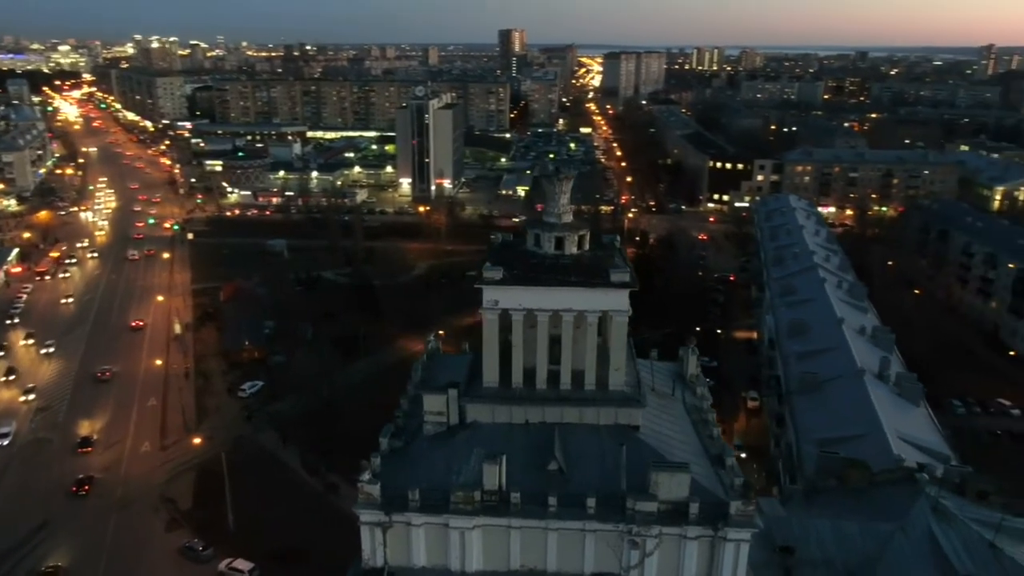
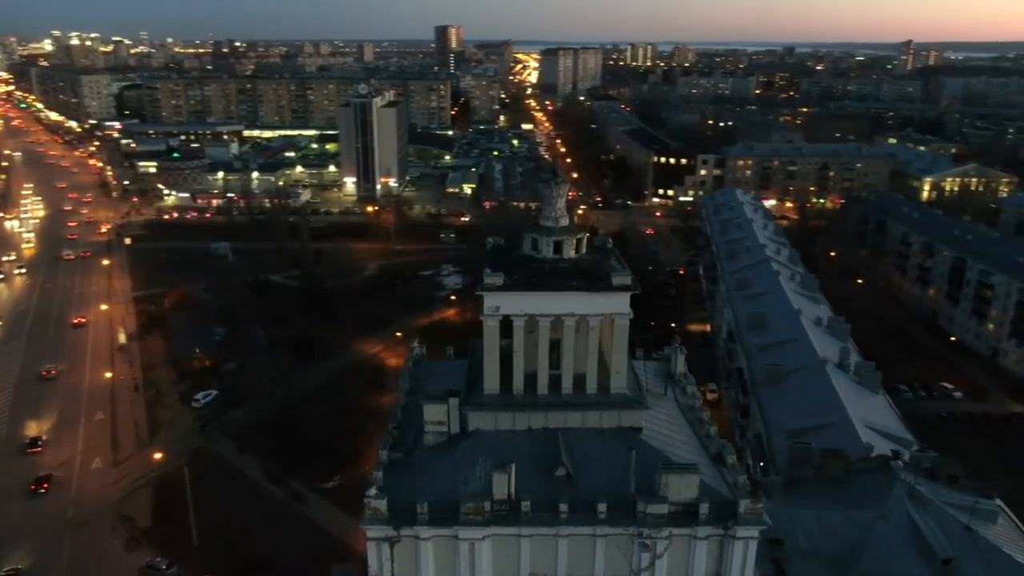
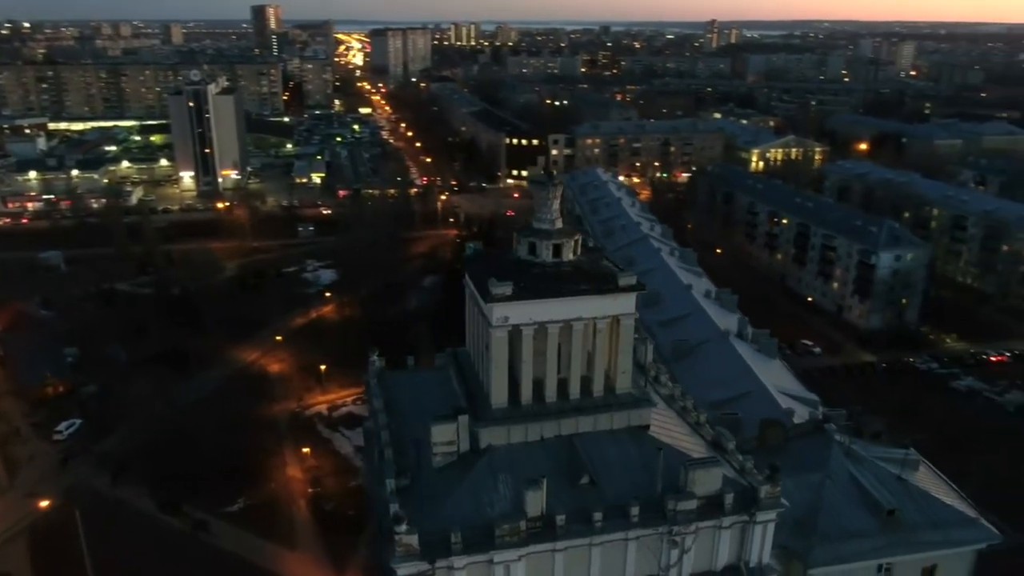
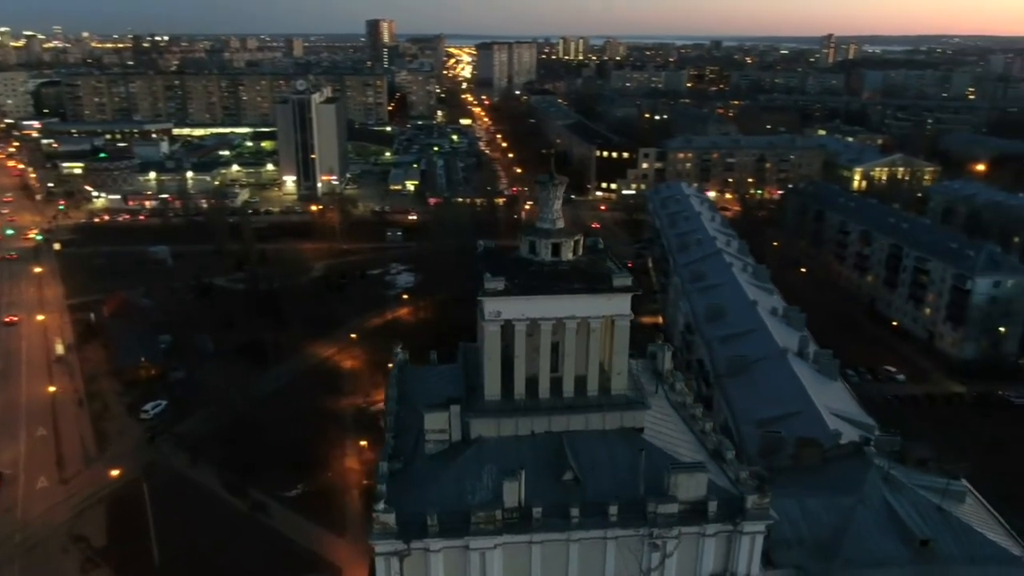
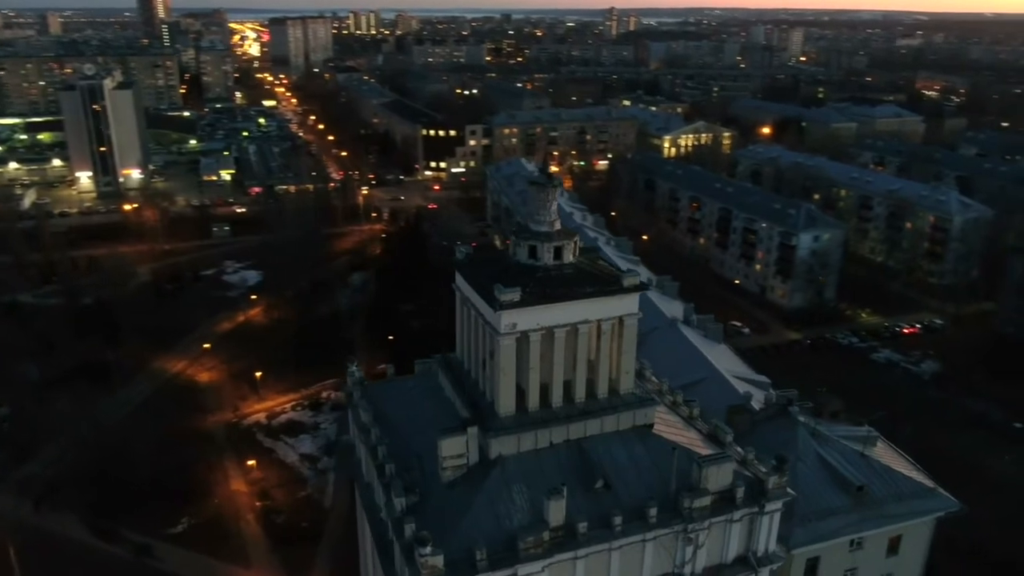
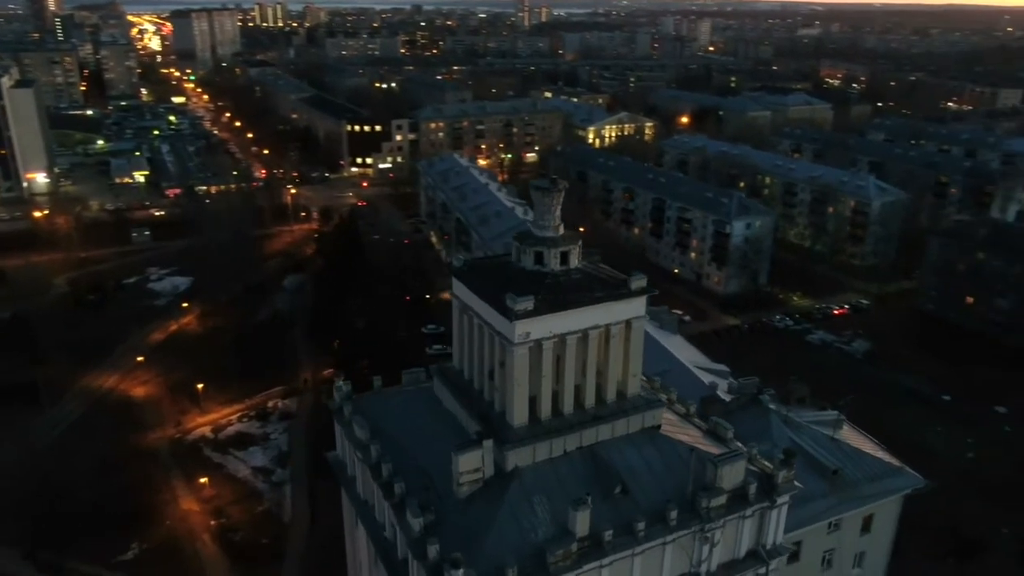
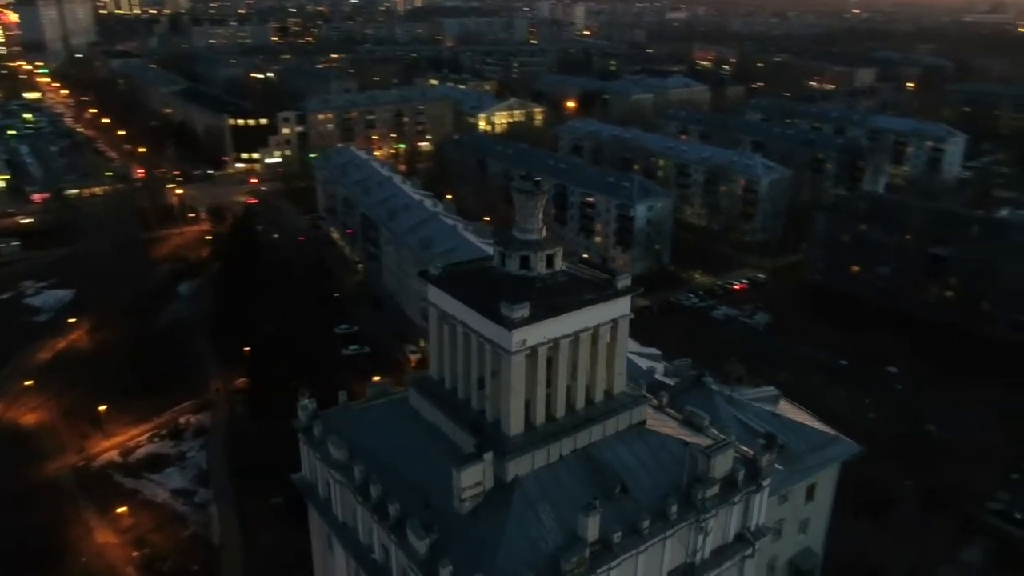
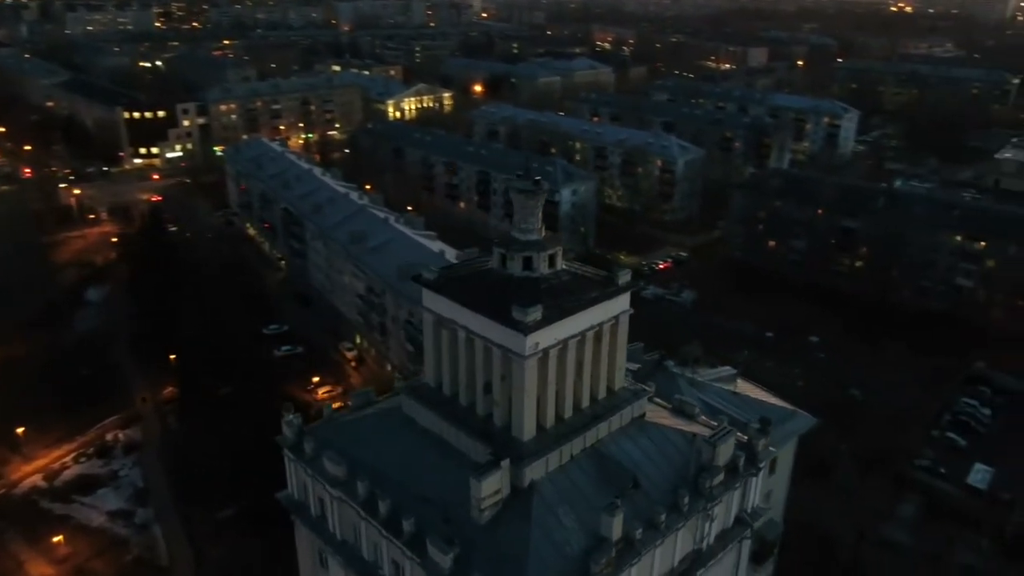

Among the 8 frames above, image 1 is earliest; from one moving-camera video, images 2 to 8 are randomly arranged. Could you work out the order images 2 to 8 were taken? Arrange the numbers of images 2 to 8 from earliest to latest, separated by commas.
2, 4, 3, 5, 6, 7, 8
